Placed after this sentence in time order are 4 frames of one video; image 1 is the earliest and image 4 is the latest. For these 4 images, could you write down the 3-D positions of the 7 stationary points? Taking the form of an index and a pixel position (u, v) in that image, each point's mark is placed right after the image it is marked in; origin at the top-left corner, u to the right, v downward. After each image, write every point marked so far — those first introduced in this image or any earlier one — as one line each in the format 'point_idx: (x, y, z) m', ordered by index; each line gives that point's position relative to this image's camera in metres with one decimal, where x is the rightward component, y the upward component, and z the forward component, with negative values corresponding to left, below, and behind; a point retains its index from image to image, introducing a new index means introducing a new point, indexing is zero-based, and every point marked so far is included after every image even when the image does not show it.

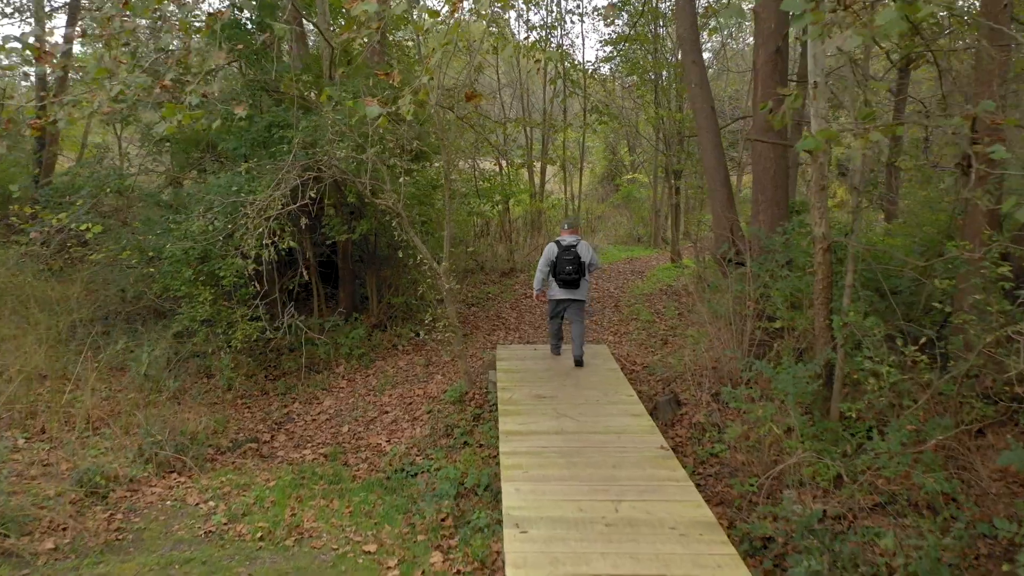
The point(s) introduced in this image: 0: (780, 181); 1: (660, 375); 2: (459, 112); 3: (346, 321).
0: (+2.7, +1.1, +8.7) m
1: (+1.6, -0.9, +9.1) m
2: (-1.0, +3.2, +15.2) m
3: (-2.3, -0.5, +11.9) m
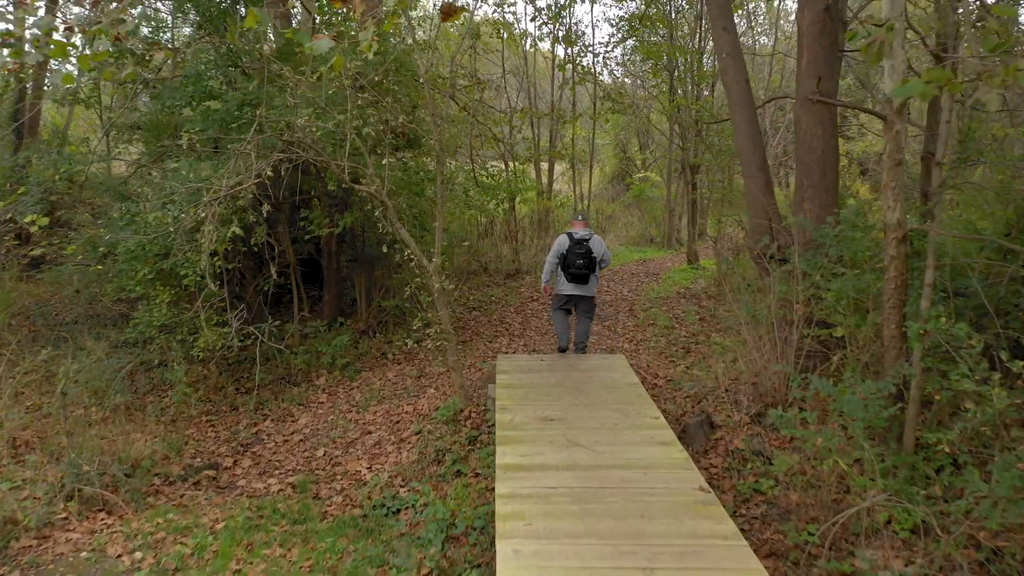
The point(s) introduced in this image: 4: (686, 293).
0: (+2.8, +1.1, +7.4) m
1: (+1.6, -0.9, +7.8) m
2: (-0.9, +3.1, +13.9) m
3: (-2.3, -0.5, +10.7) m
4: (+3.2, -0.1, +15.9) m
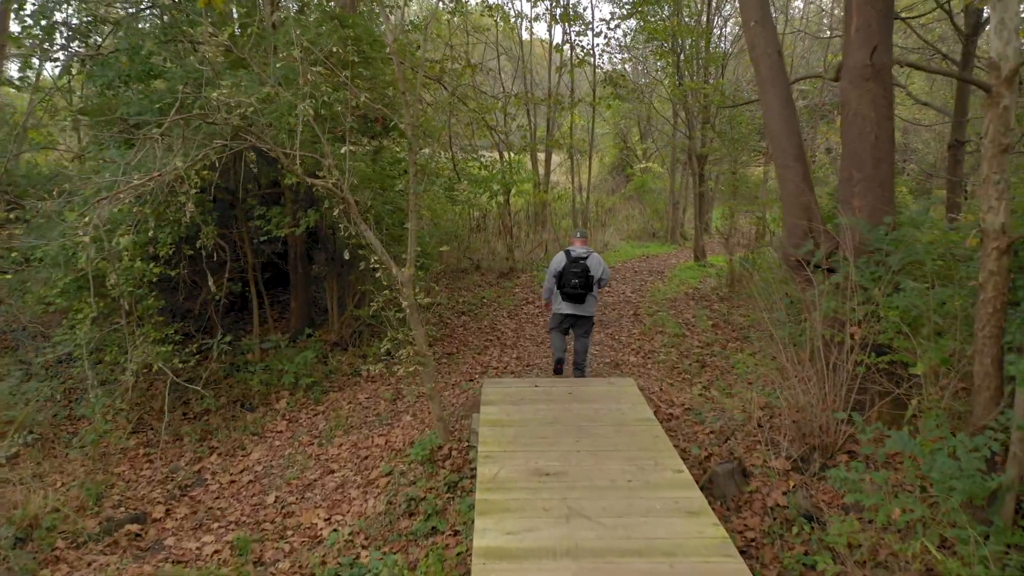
0: (+2.7, +1.0, +6.1) m
1: (+1.5, -1.0, +6.5) m
2: (-1.0, +3.1, +12.6) m
3: (-2.4, -0.6, +9.4) m
4: (+3.1, -0.1, +14.6) m
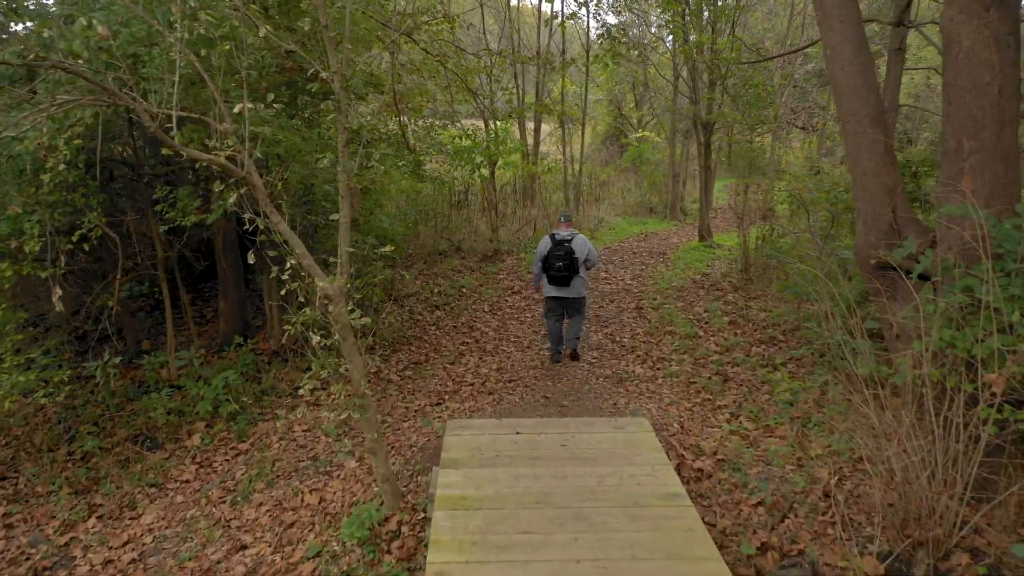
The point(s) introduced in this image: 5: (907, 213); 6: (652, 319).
0: (+2.5, +0.9, +4.3) m
1: (+1.4, -1.1, +4.8) m
2: (-1.2, +3.2, +10.7) m
3: (-2.6, -0.6, +7.6) m
4: (+2.9, +0.1, +12.8) m
5: (+2.2, +0.4, +4.7) m
6: (+1.7, -0.4, +10.4) m
